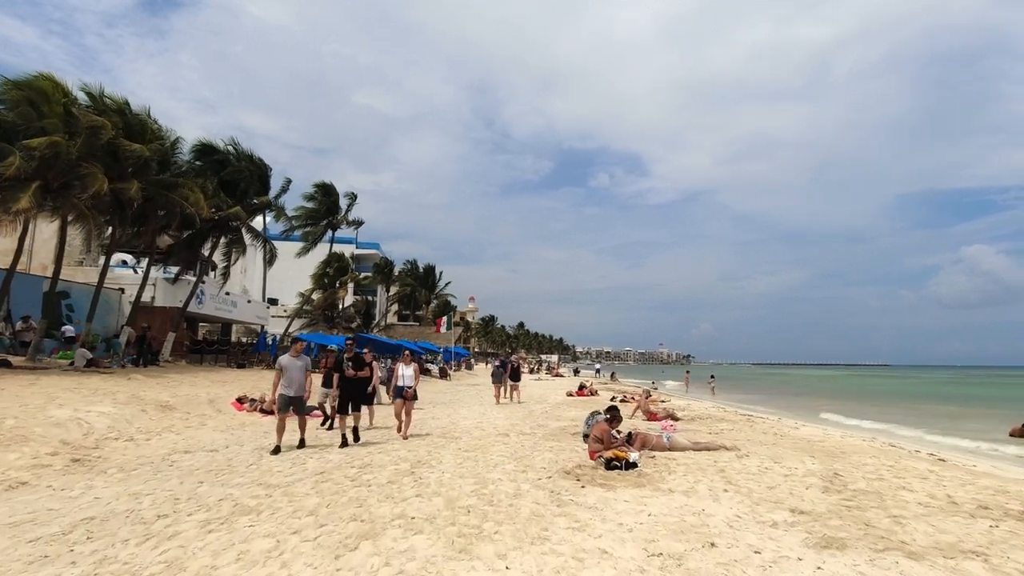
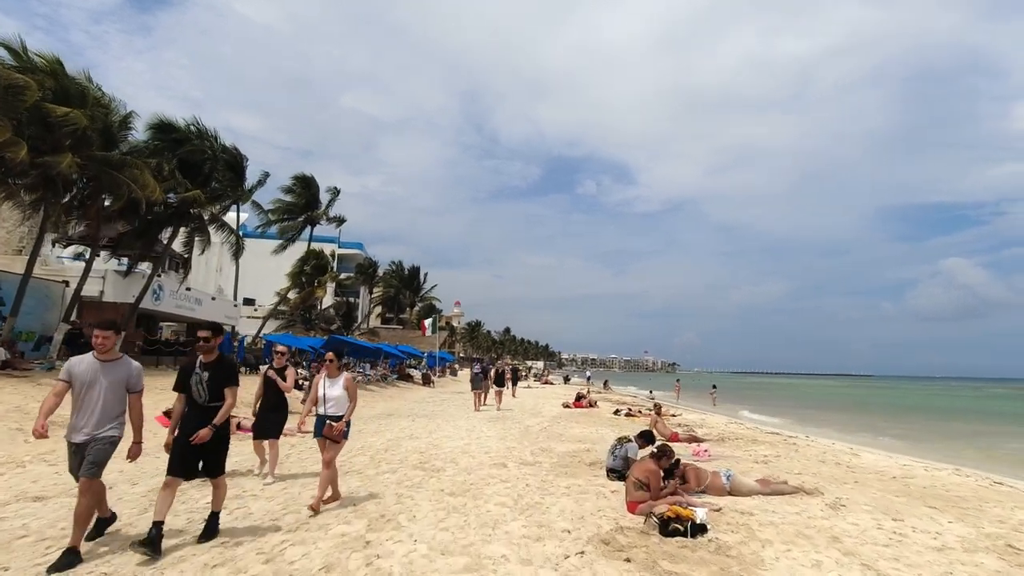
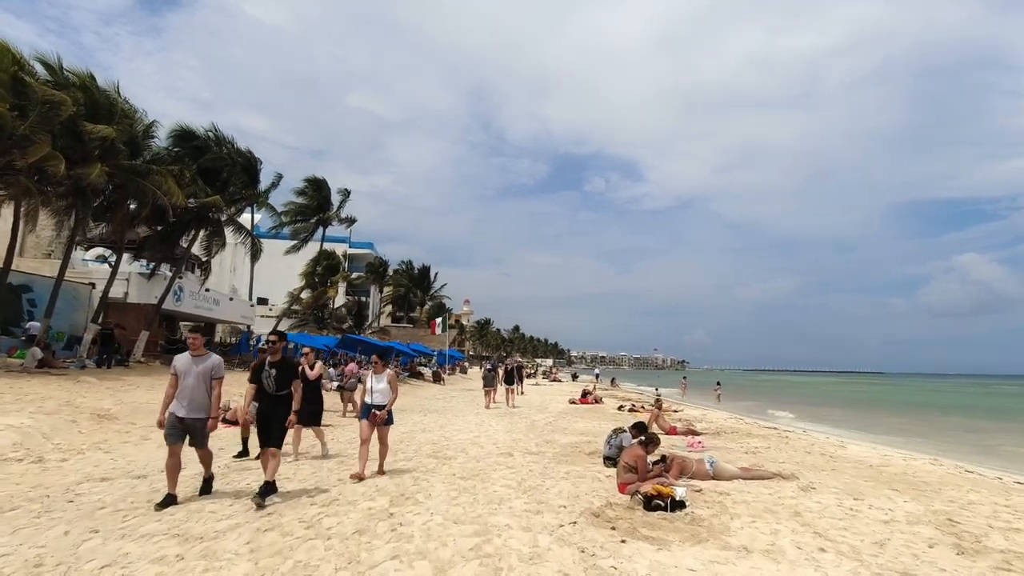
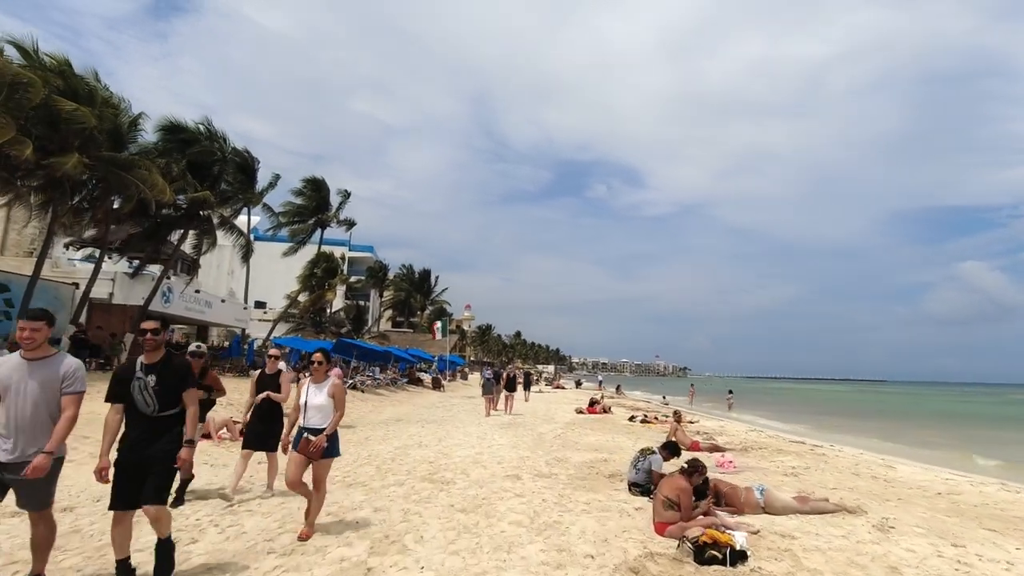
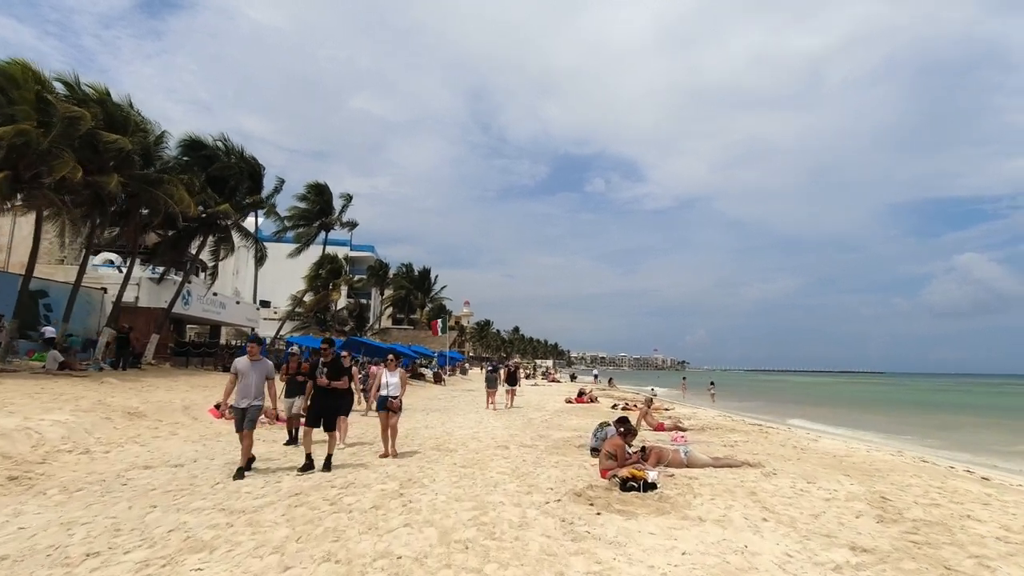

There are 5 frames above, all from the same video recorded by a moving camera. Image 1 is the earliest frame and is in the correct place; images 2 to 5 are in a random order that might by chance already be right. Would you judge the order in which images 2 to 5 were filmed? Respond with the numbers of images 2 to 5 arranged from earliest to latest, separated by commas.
5, 3, 2, 4
